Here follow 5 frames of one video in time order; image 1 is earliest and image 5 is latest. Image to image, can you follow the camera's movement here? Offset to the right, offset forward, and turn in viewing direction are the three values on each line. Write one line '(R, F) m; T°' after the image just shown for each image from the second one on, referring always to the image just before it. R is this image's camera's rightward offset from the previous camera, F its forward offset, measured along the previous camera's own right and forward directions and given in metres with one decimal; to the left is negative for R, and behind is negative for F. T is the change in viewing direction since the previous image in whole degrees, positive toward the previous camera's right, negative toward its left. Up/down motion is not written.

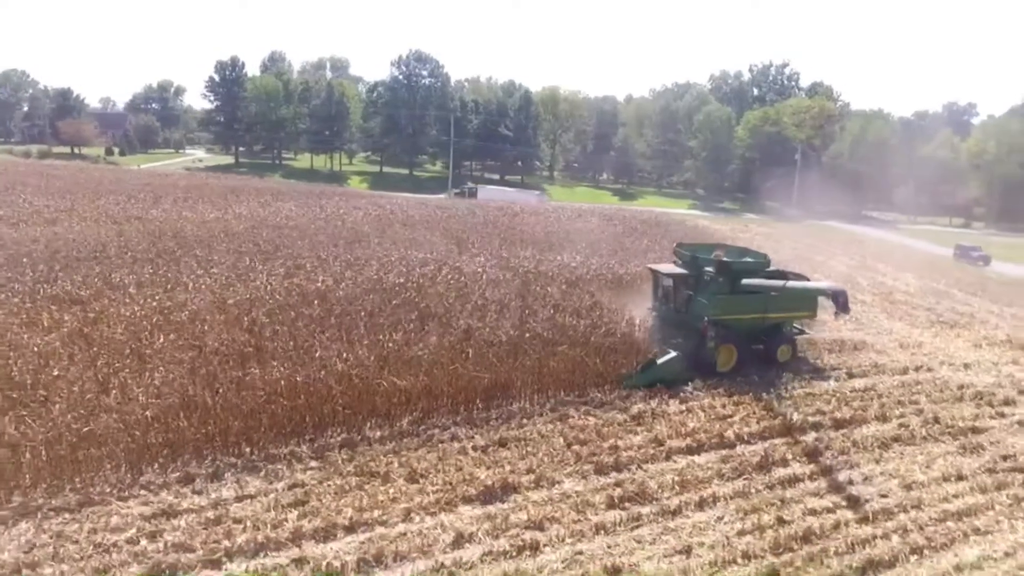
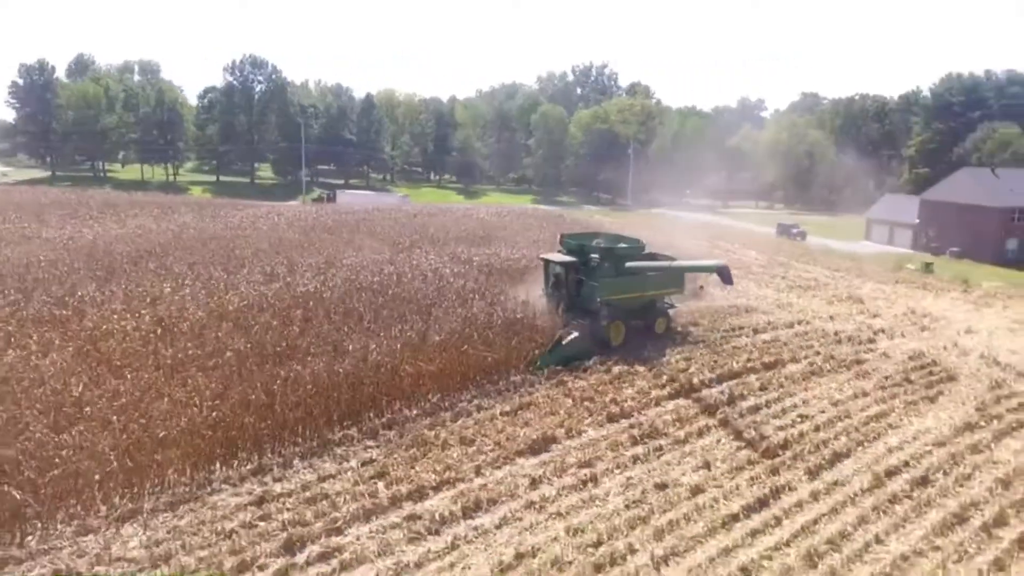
(-2.7, -1.3) m; +14°
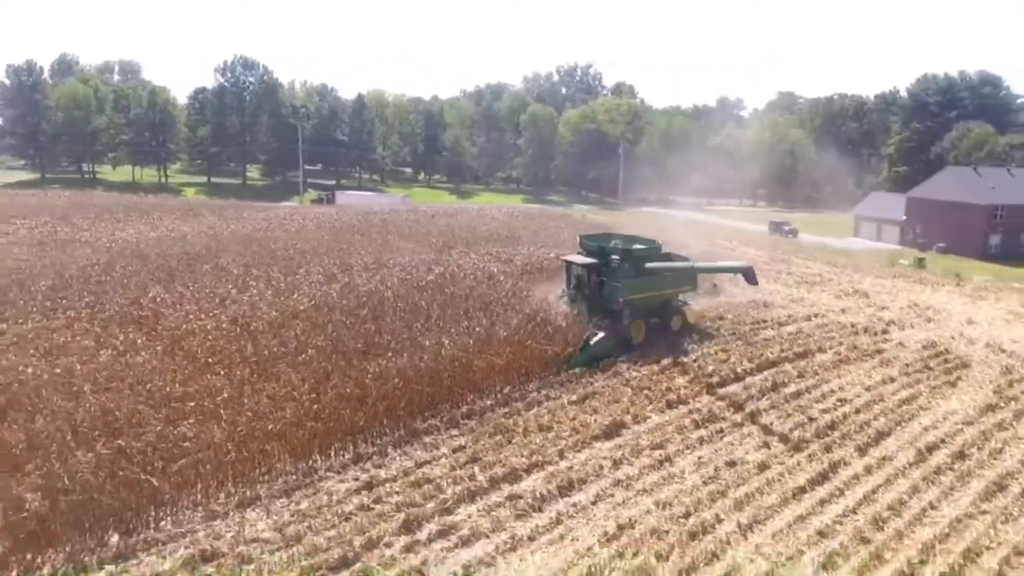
(-1.4, -0.8) m; +2°
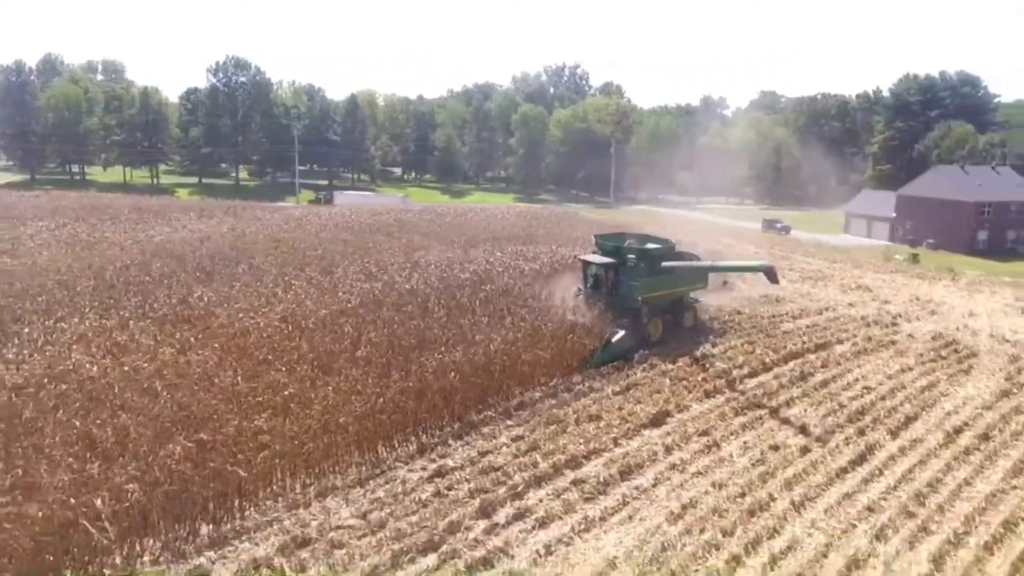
(-1.1, -0.5) m; +2°
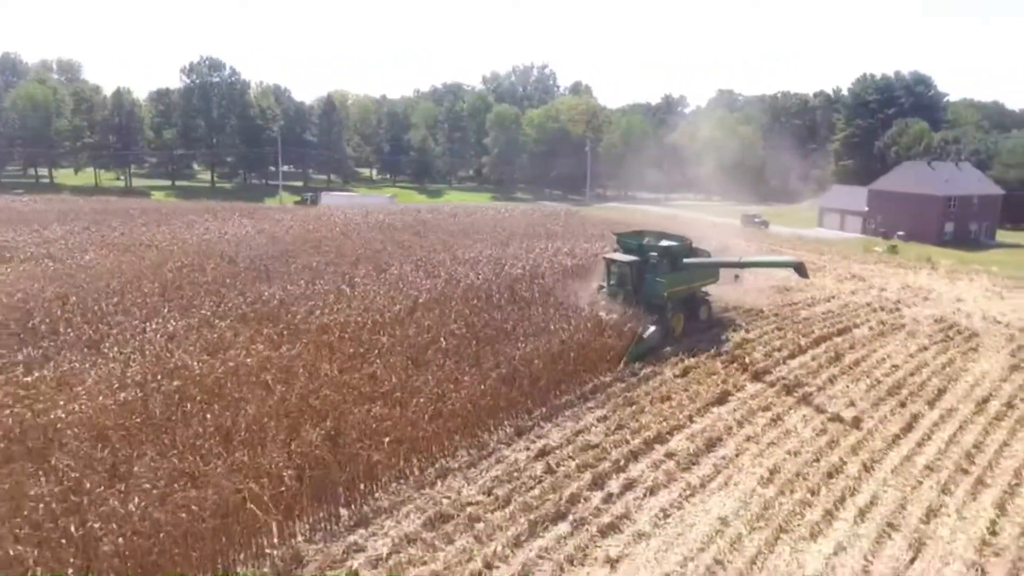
(-2.1, -0.9) m; +4°
